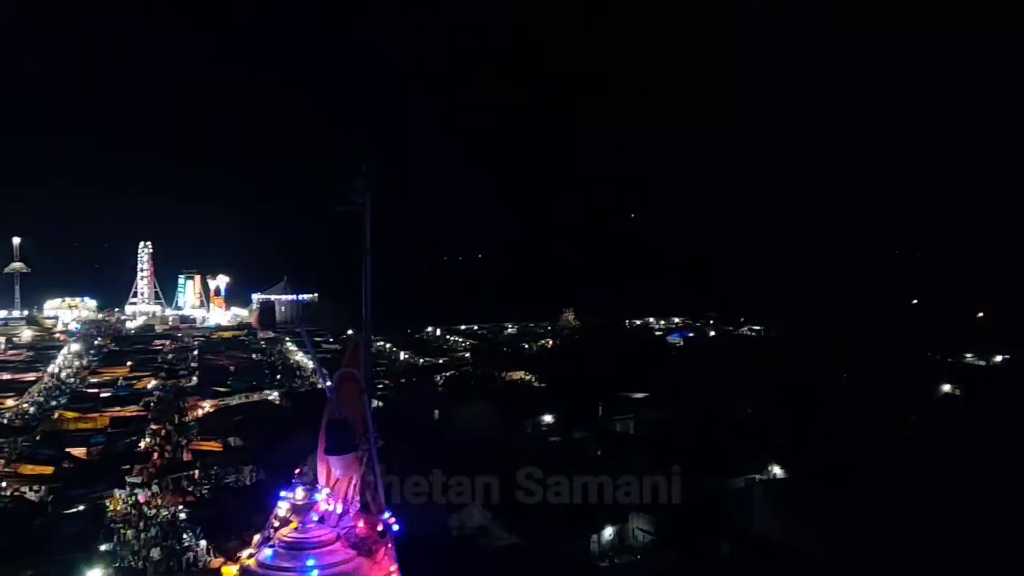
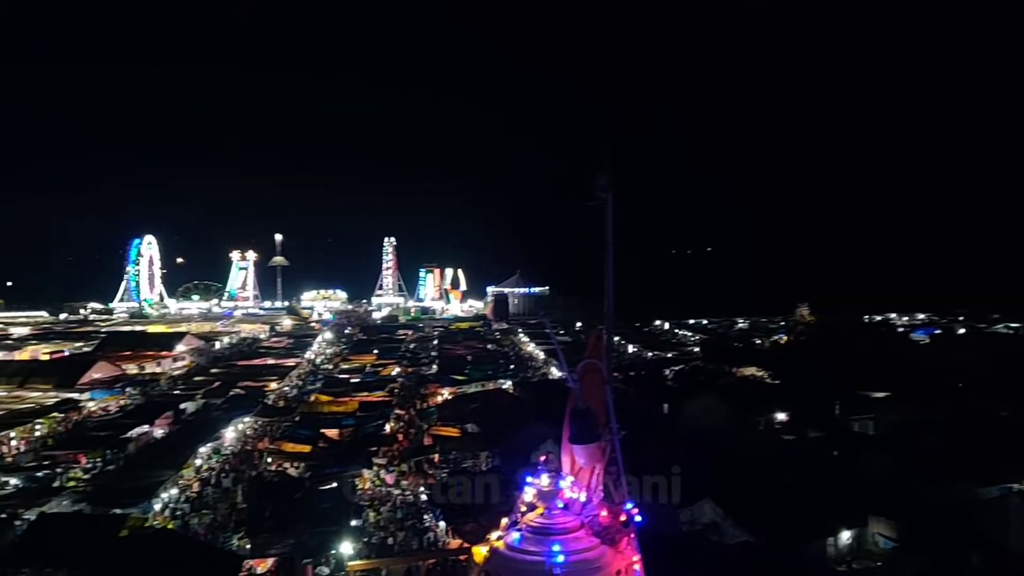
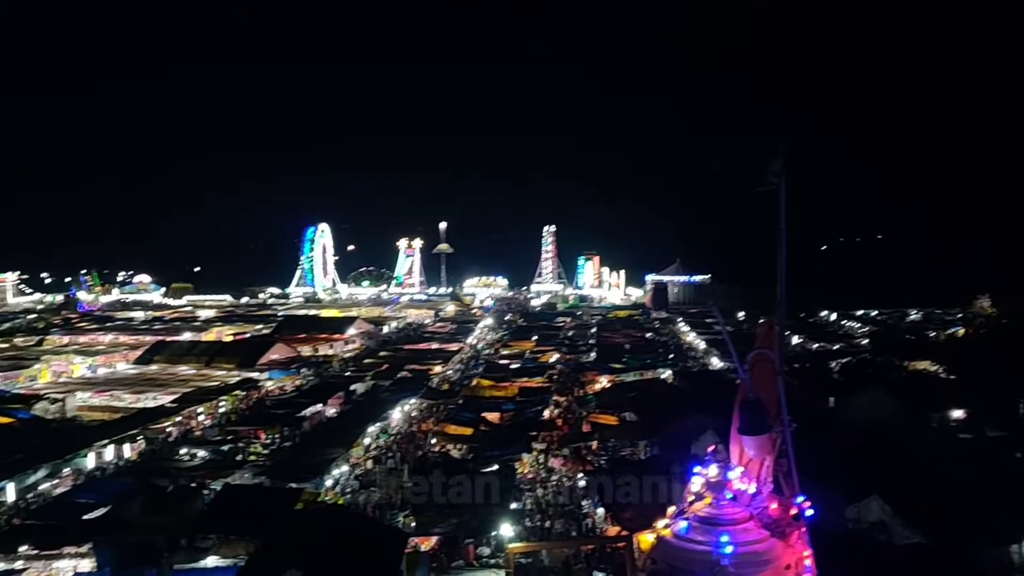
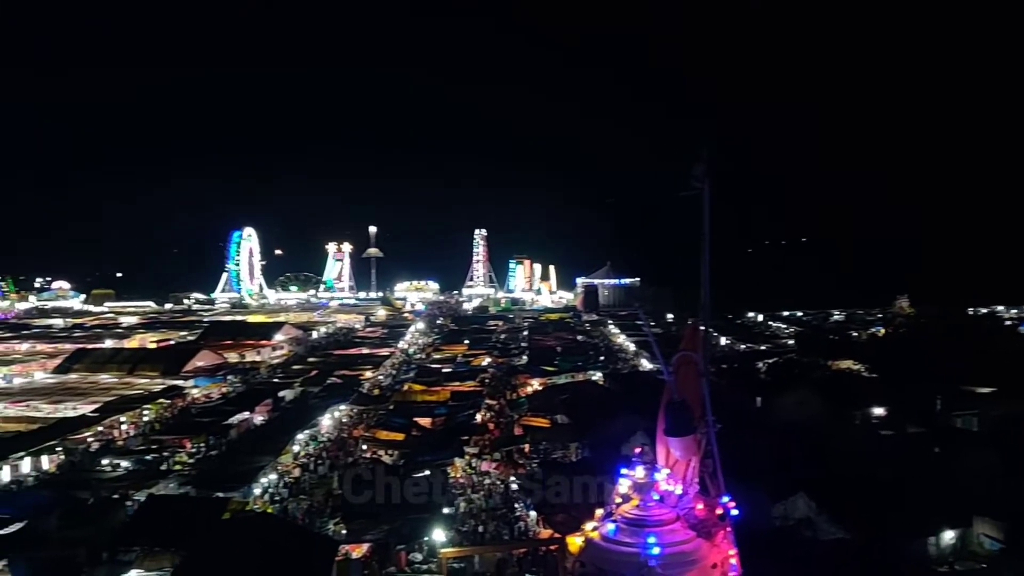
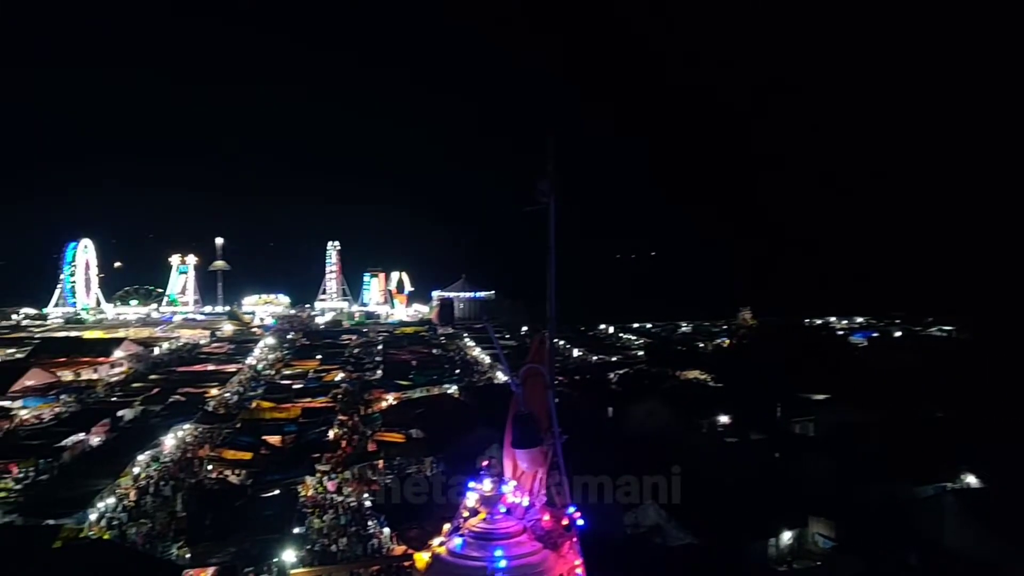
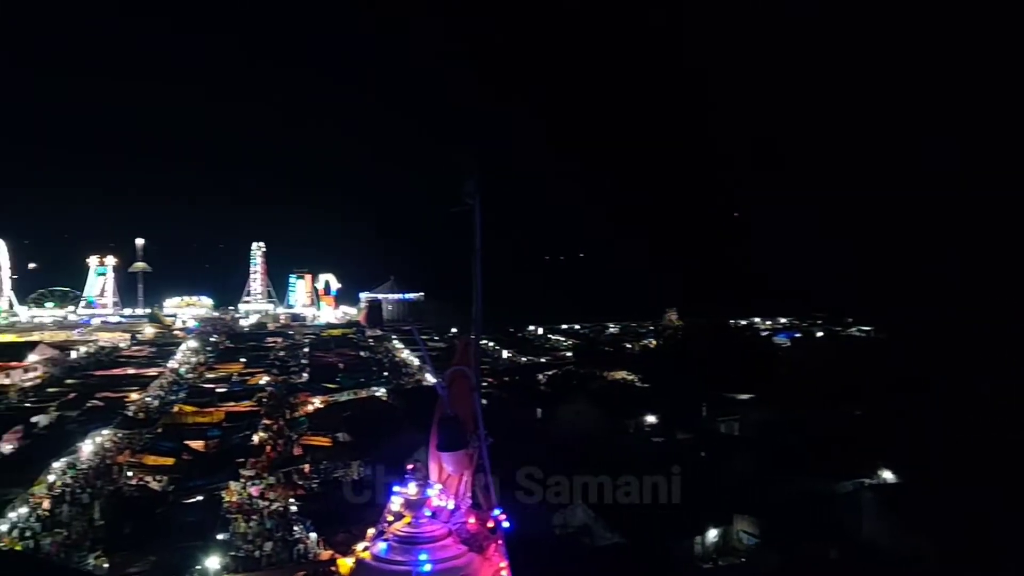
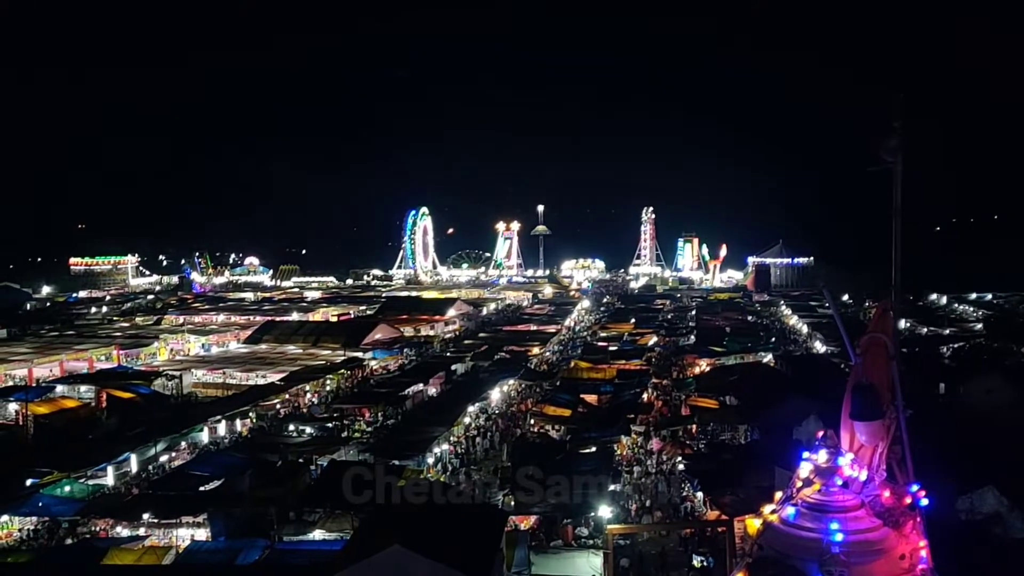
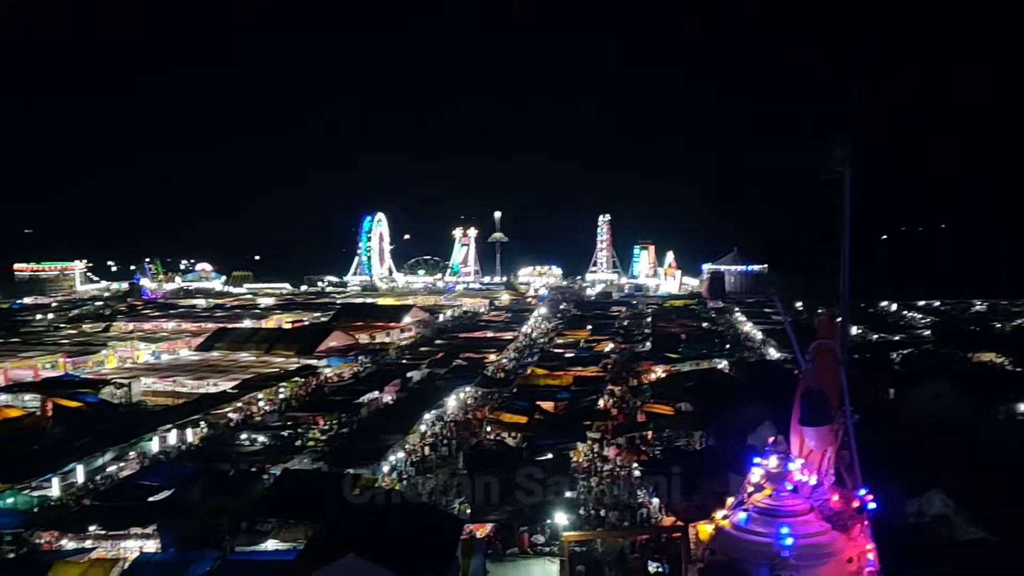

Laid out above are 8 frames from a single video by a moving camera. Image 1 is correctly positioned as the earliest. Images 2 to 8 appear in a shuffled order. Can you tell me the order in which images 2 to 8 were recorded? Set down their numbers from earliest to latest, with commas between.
6, 5, 2, 4, 3, 8, 7
